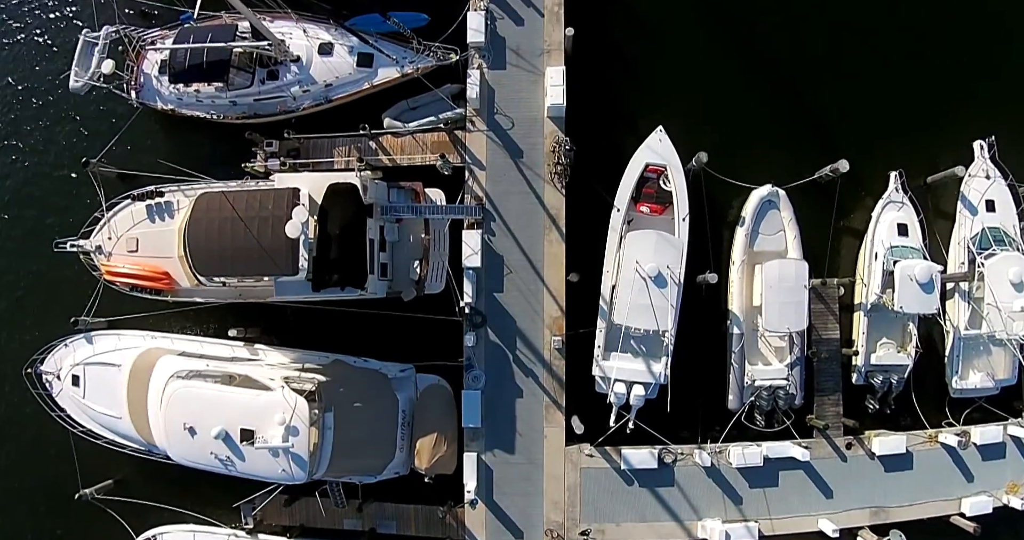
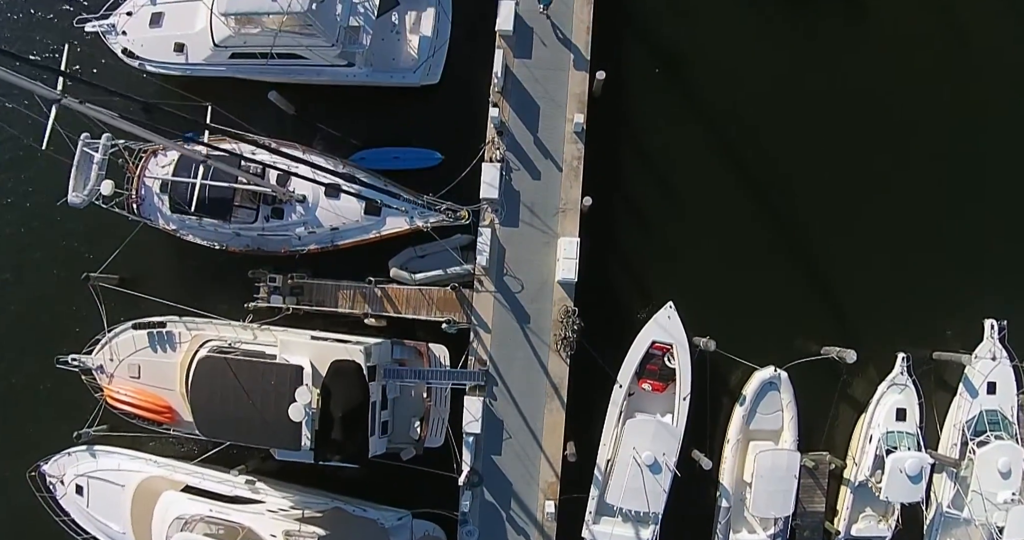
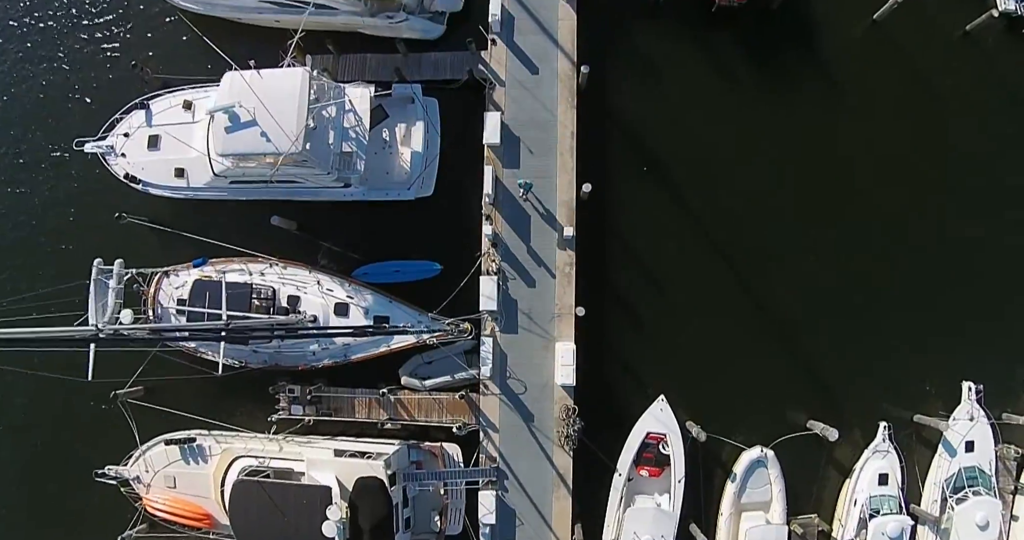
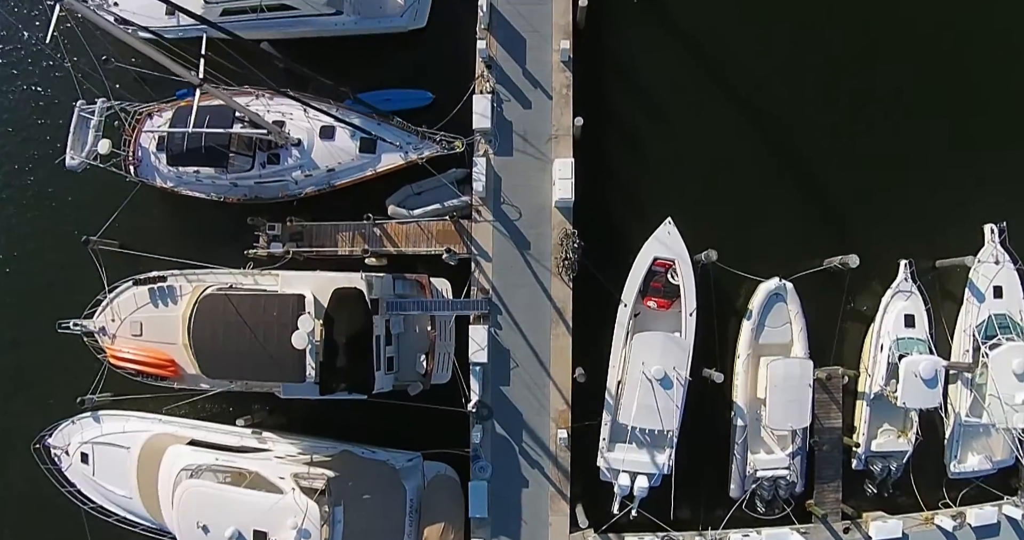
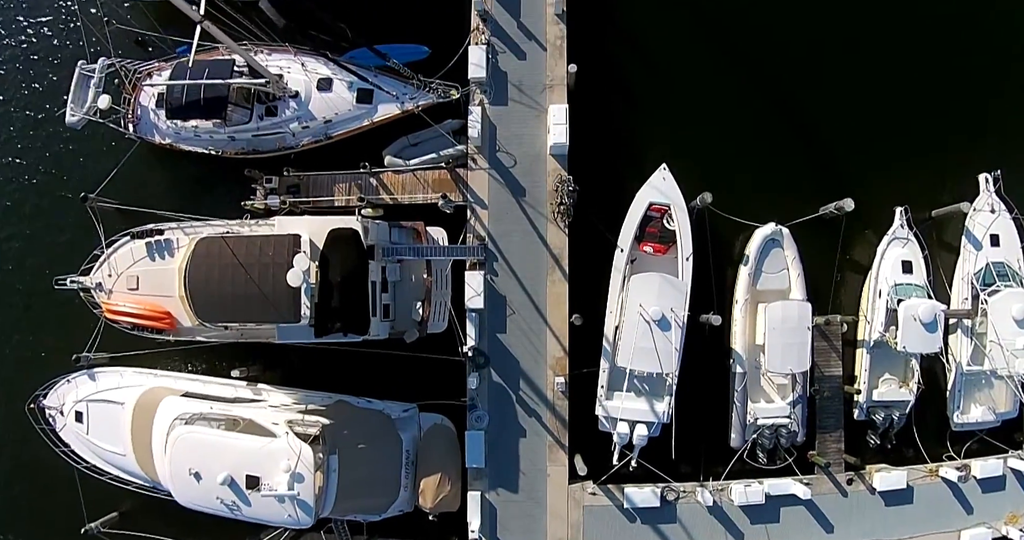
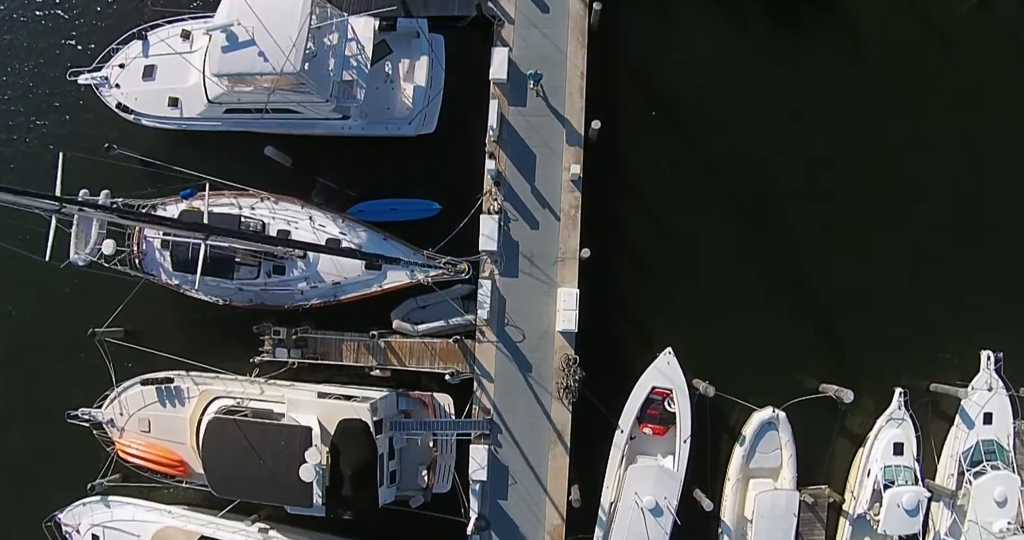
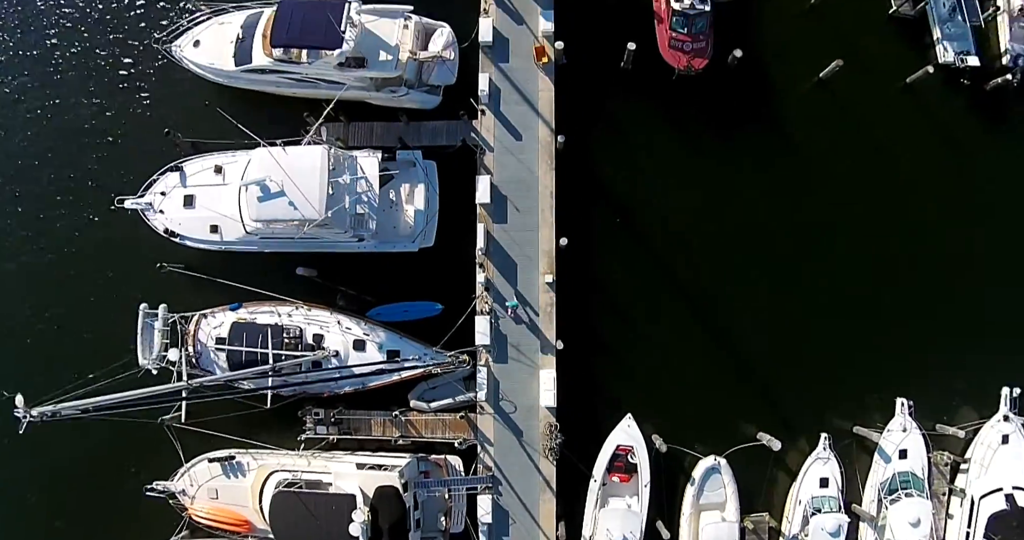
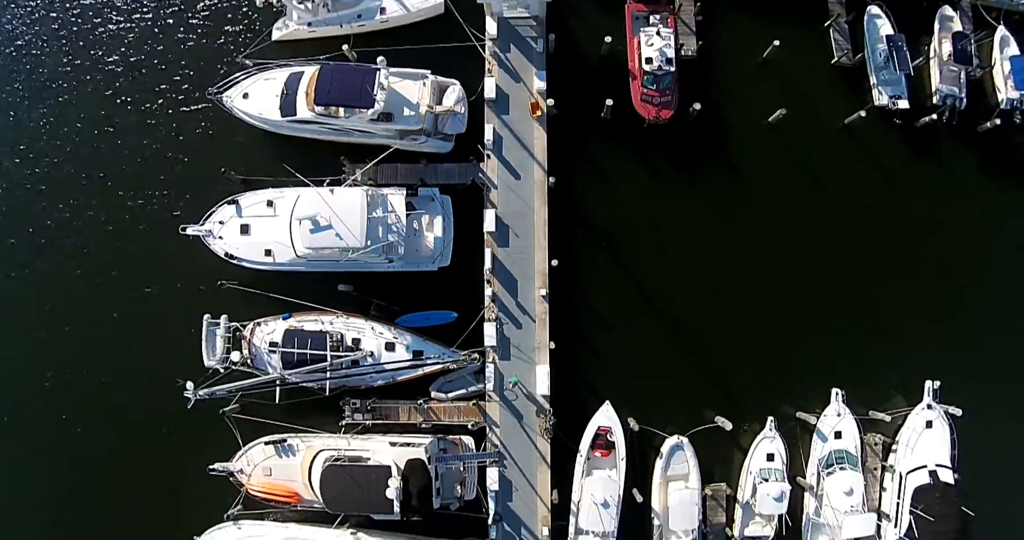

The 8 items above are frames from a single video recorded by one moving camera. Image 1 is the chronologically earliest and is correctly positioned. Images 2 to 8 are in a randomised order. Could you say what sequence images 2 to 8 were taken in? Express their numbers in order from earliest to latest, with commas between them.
5, 4, 2, 6, 3, 7, 8
